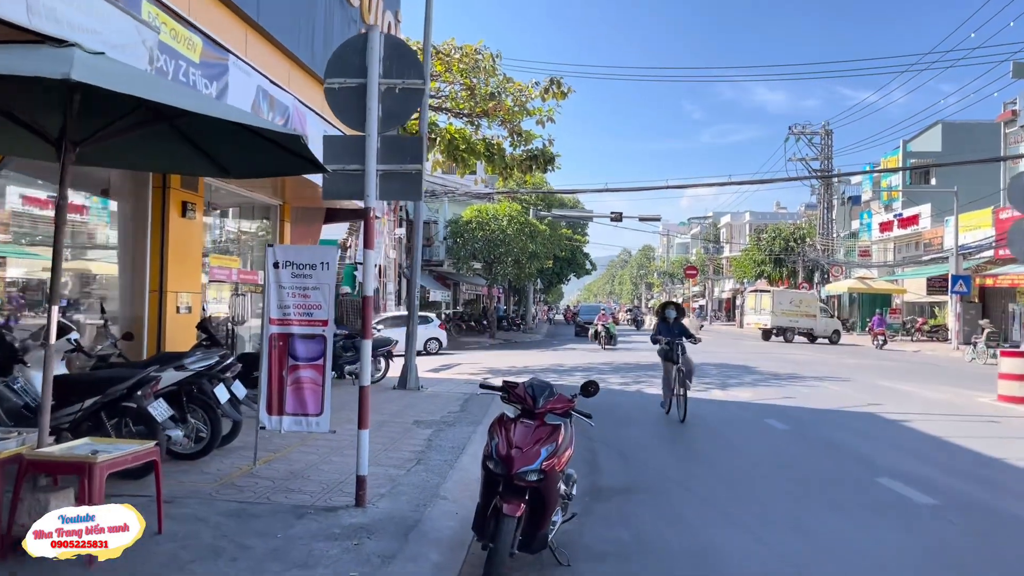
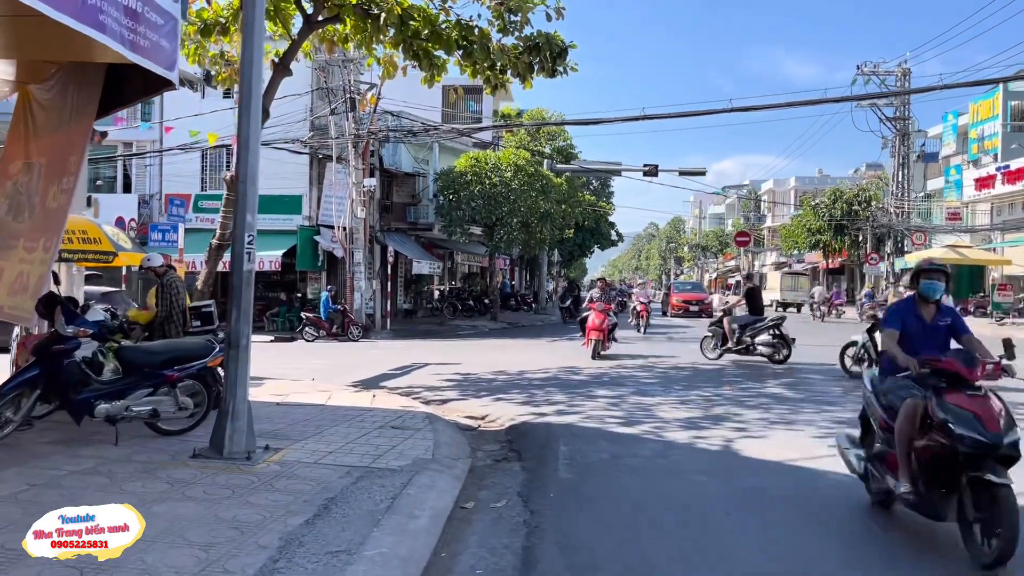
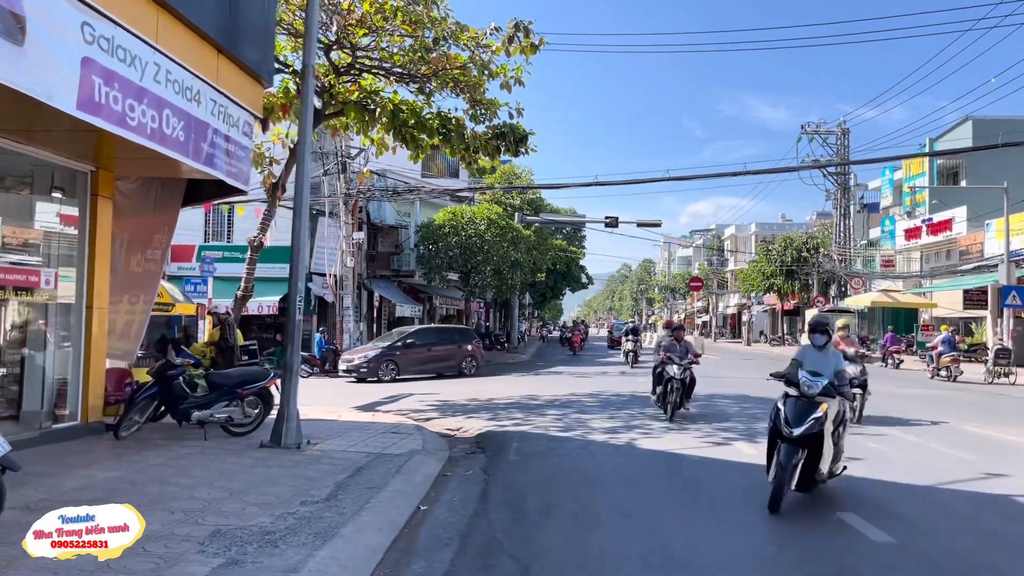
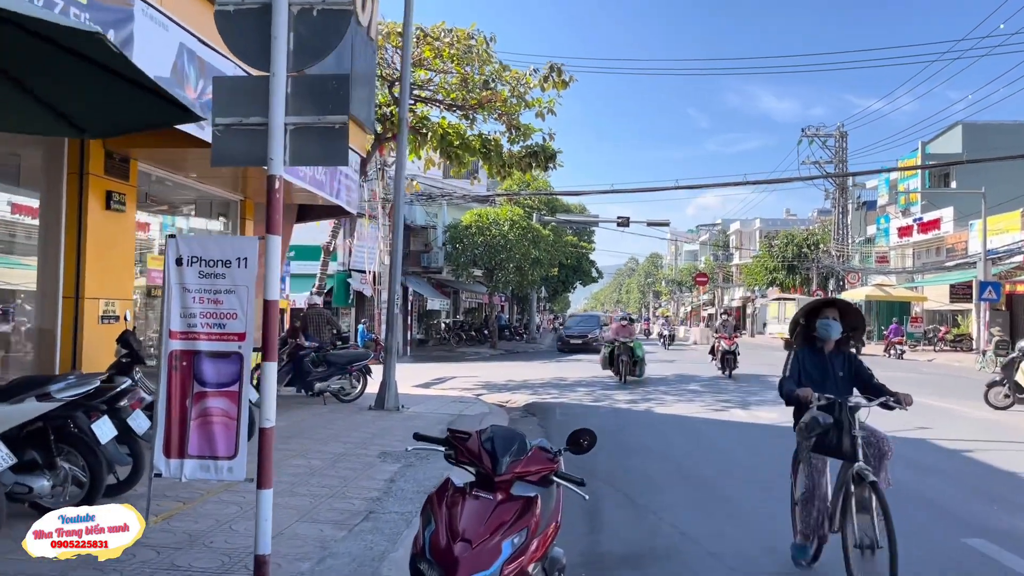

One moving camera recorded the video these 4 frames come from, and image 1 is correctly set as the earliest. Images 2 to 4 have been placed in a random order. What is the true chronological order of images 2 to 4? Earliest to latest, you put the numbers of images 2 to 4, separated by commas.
4, 3, 2
